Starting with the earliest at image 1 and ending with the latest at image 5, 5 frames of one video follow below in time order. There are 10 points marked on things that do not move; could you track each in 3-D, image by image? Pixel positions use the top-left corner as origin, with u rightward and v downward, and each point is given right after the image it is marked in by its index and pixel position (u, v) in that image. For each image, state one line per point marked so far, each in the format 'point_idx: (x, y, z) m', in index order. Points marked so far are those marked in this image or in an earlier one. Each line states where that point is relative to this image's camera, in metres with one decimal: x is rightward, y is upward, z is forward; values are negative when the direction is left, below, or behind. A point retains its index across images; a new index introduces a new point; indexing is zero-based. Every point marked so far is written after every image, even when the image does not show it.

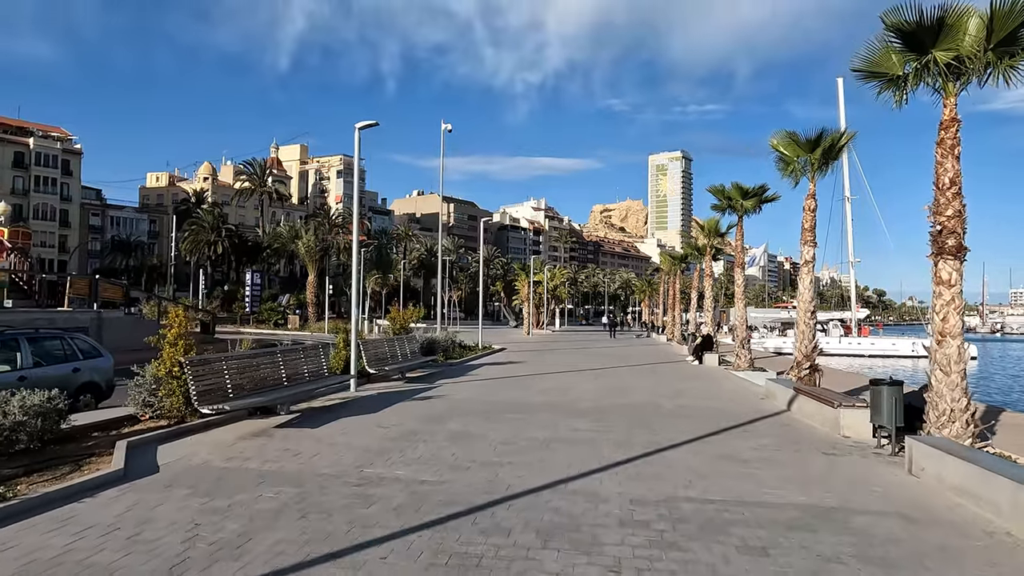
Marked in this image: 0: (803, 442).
0: (+4.2, -2.2, +10.5) m
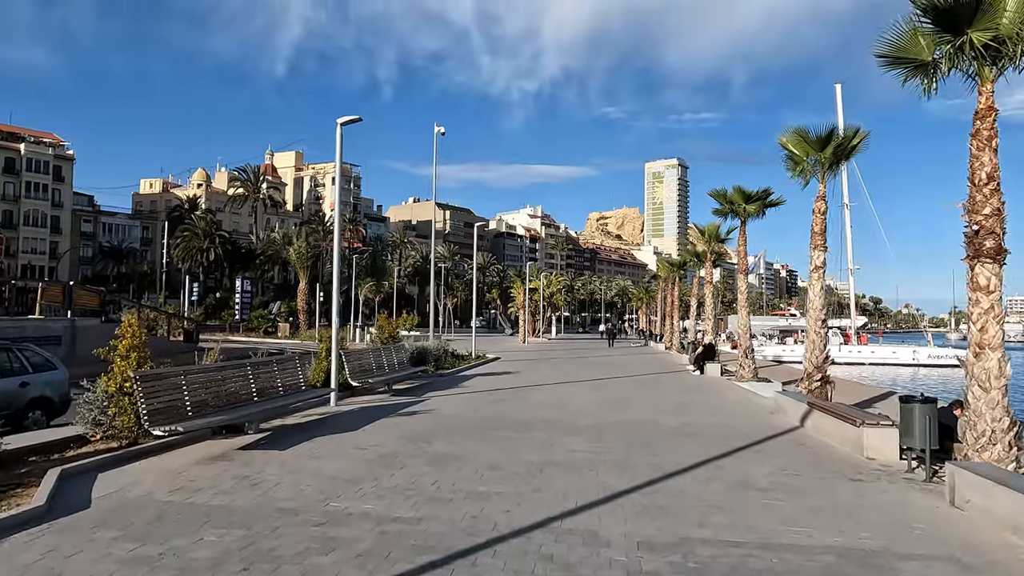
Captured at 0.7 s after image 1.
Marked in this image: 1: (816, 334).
0: (+4.0, -2.3, +9.5) m
1: (+6.9, -1.0, +16.6) m
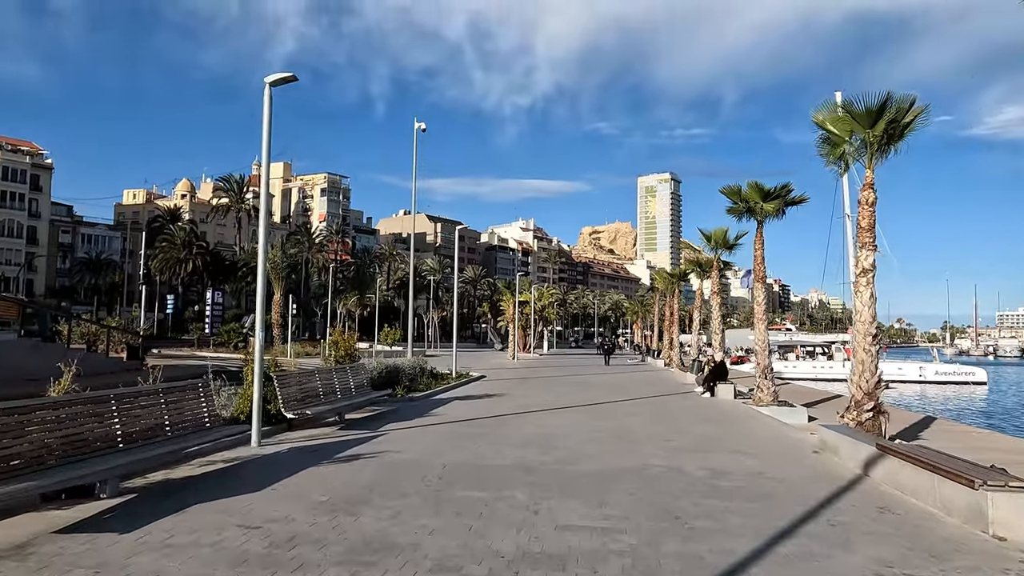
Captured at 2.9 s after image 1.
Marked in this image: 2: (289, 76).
0: (+3.7, -2.3, +6.4) m
1: (+6.5, -1.2, +13.5) m
2: (-3.4, +3.2, +11.1) m
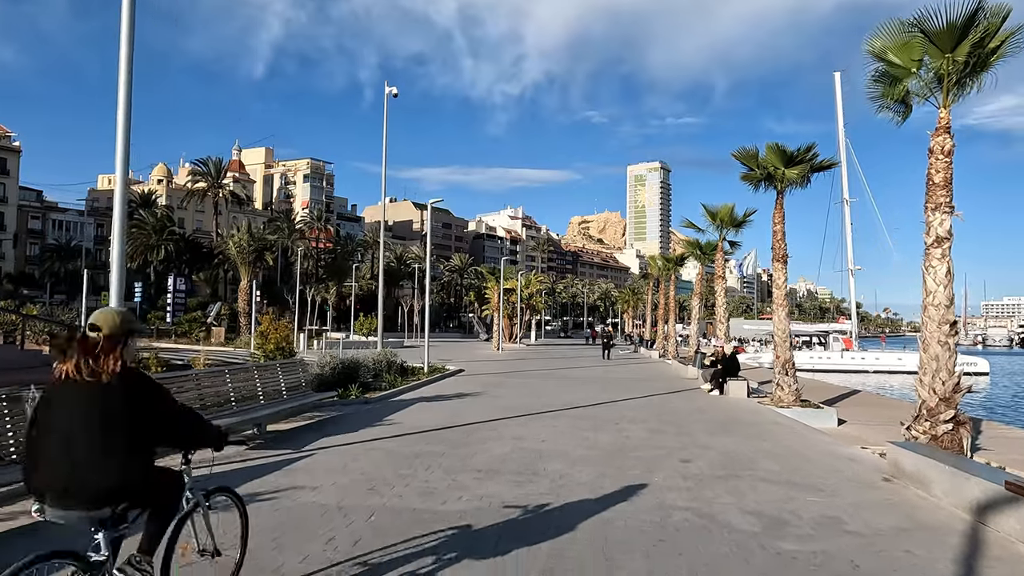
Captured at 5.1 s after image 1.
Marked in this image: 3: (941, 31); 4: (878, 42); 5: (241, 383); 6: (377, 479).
0: (+3.4, -2.0, +3.2) m
1: (+6.1, -0.8, +10.4) m
2: (-3.8, +3.6, +7.8) m
3: (+6.1, +3.6, +10.3) m
4: (+5.6, +3.8, +11.3) m
5: (-4.2, -1.5, +11.4) m
6: (-1.5, -2.1, +8.2) m
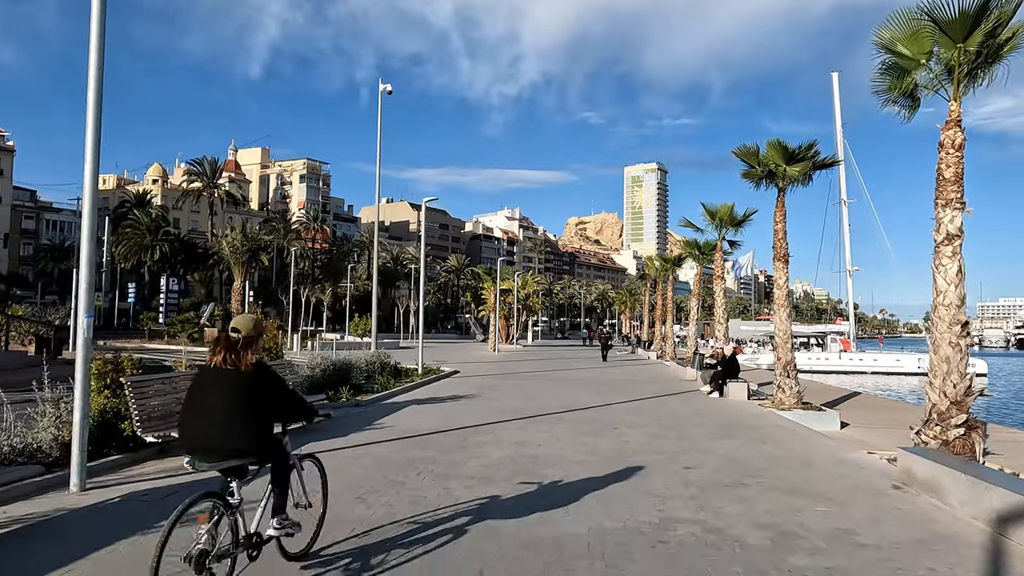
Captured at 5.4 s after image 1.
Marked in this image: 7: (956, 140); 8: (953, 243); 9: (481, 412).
0: (+3.3, -2.0, +2.8) m
1: (+6.0, -0.8, +10.0) m
2: (-3.9, +3.6, +7.4) m
3: (+6.0, +3.6, +10.0) m
4: (+5.5, +3.8, +10.9) m
5: (-4.2, -1.5, +10.9) m
6: (-1.6, -2.1, +7.8) m
7: (+6.2, +2.1, +10.2) m
8: (+6.0, +0.6, +10.0) m
9: (-0.6, -2.5, +14.7) m
